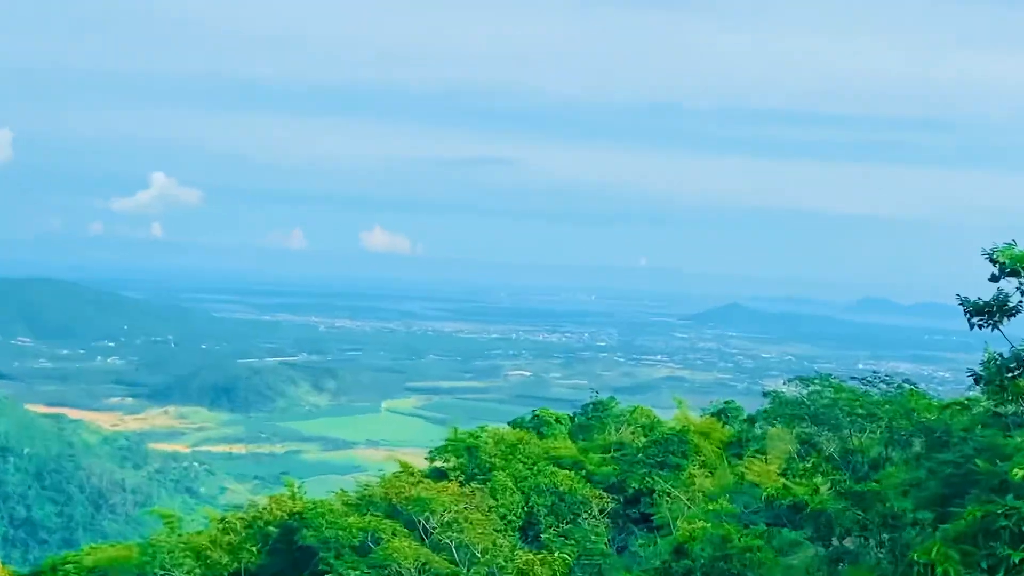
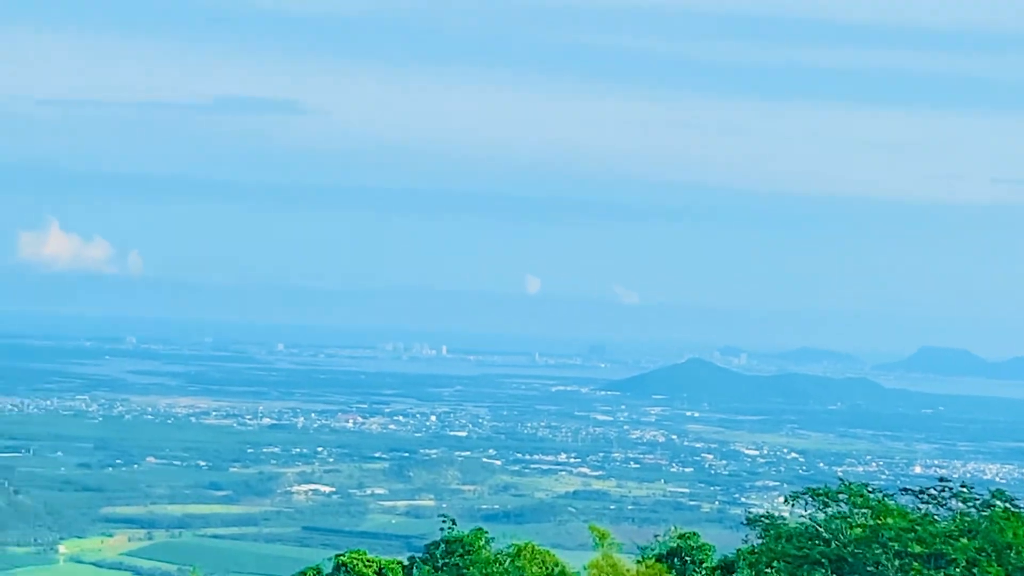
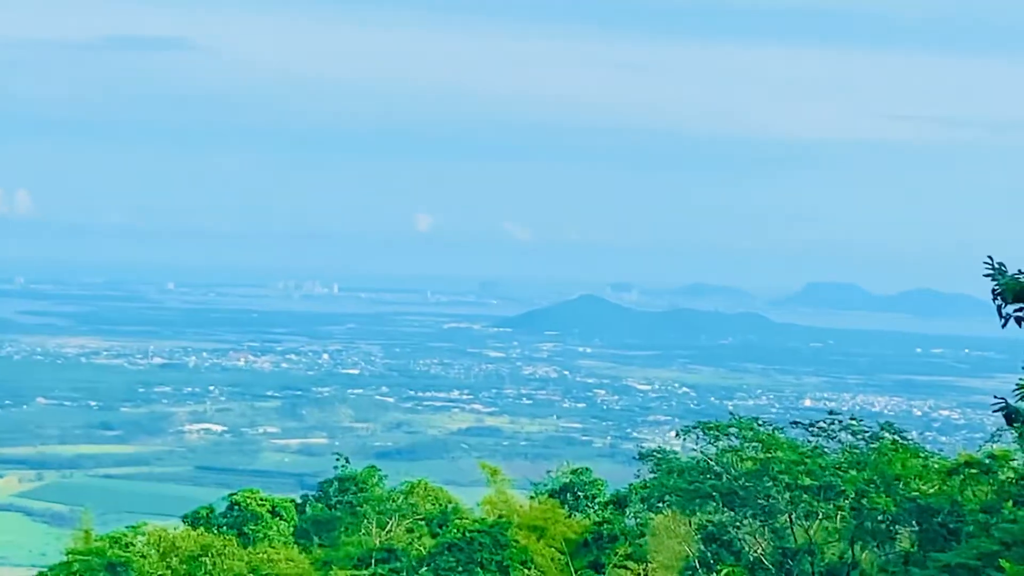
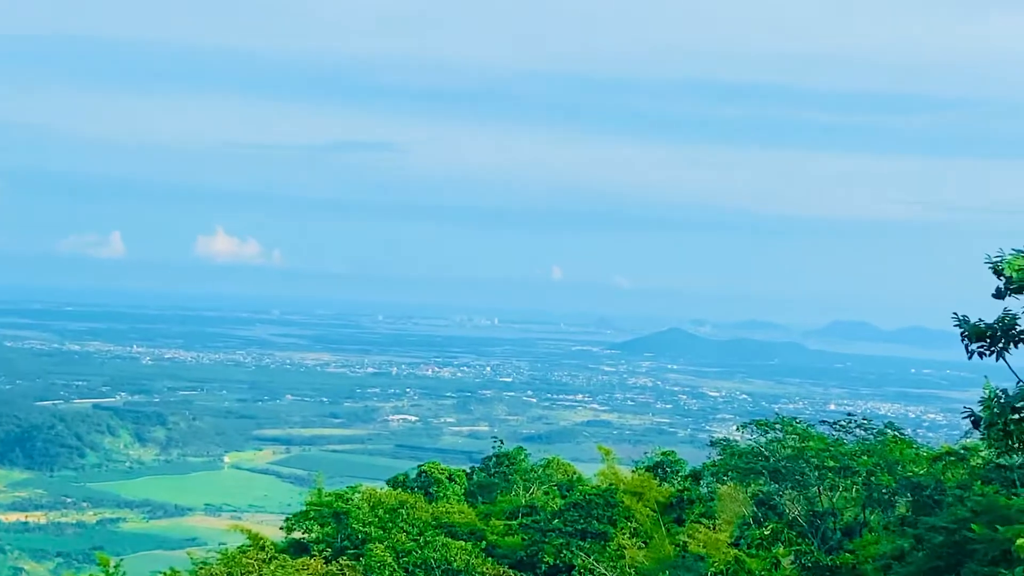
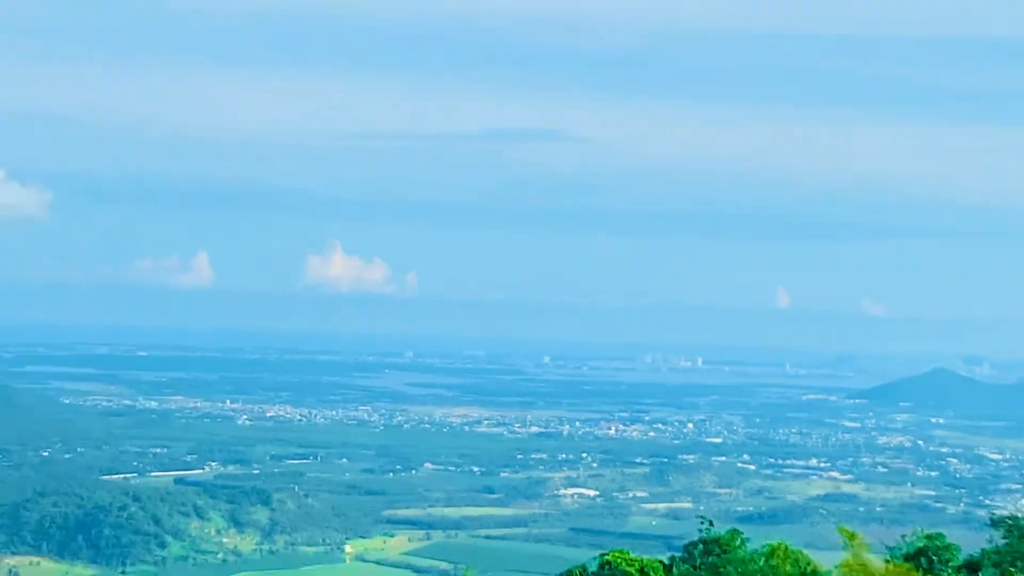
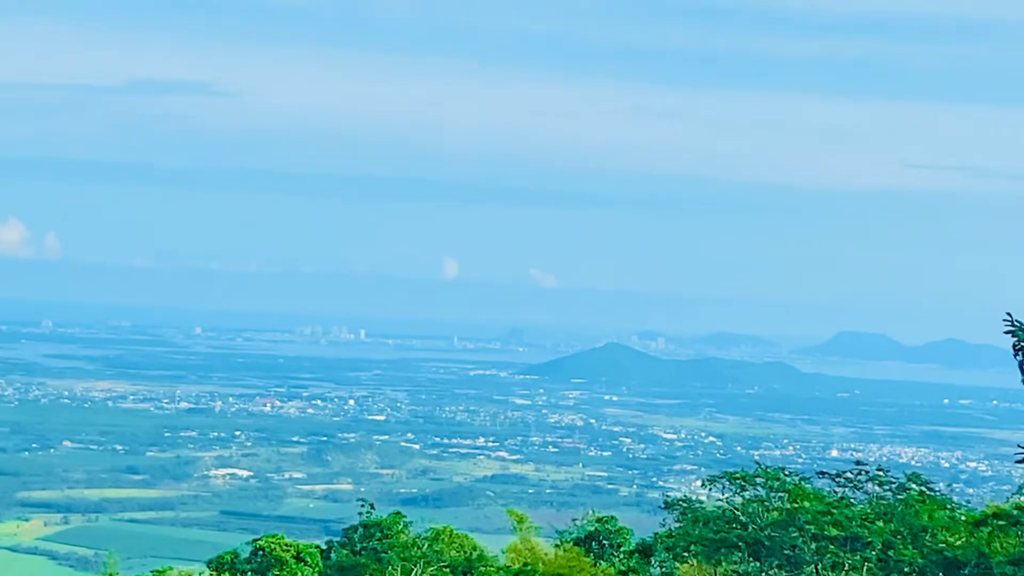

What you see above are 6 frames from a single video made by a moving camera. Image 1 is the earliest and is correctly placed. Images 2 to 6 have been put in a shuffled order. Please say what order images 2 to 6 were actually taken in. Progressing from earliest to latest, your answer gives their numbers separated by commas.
4, 3, 6, 2, 5
